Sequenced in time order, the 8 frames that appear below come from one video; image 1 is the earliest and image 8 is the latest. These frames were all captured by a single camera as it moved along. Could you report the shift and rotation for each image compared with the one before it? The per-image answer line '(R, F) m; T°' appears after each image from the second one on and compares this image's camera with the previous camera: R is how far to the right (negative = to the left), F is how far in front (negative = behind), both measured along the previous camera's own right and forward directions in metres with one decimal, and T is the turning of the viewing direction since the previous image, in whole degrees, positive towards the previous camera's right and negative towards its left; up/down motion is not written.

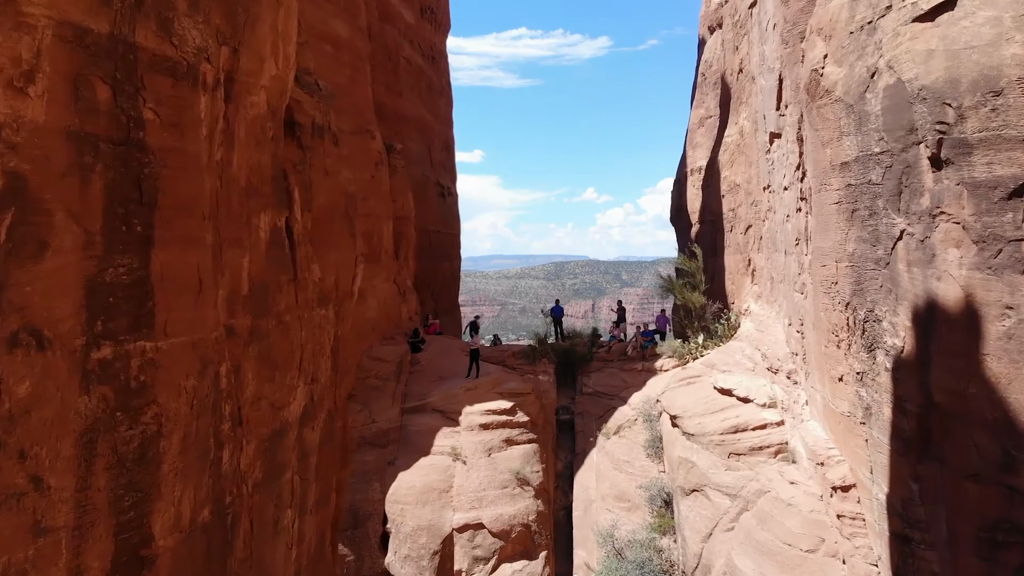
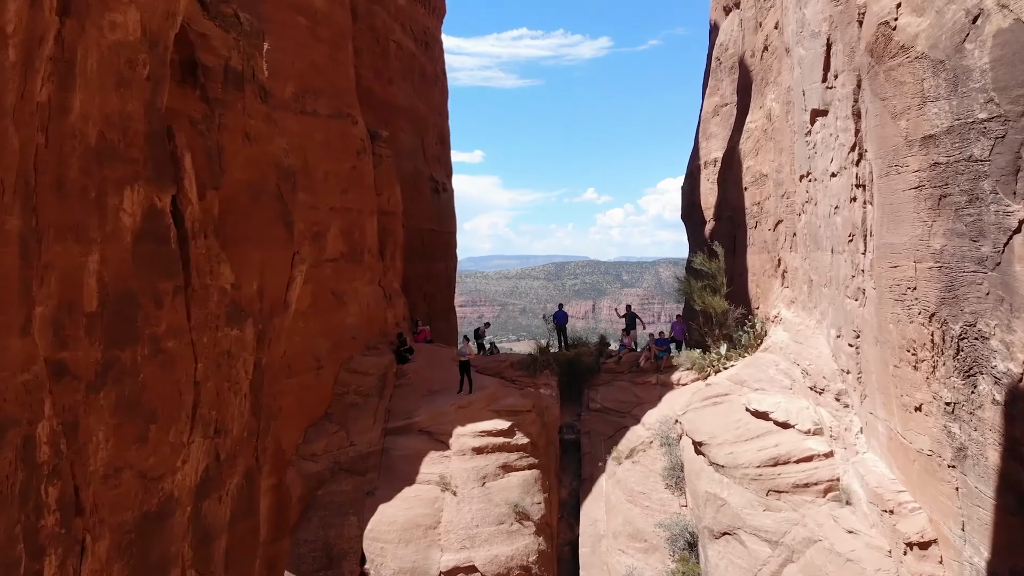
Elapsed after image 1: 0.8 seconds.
(0.0, +1.6) m; 0°
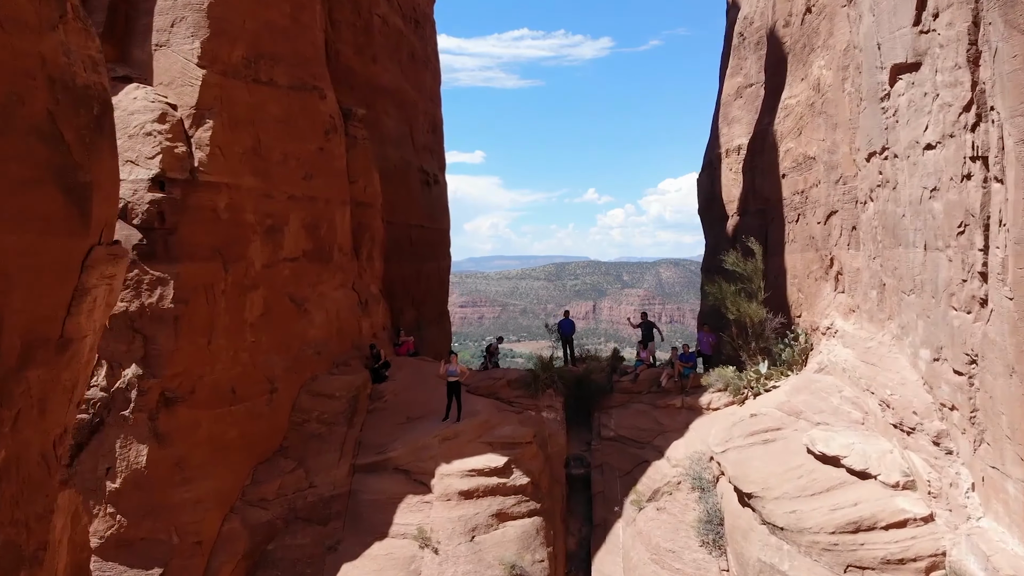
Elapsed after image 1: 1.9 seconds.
(0.0, +2.1) m; 0°
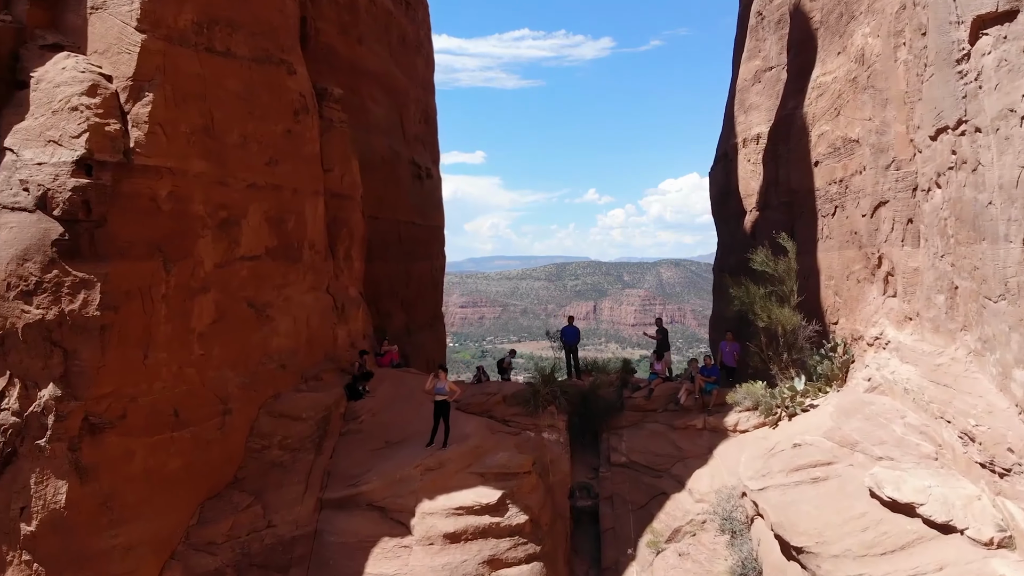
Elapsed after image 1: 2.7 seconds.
(0.0, +1.4) m; 0°
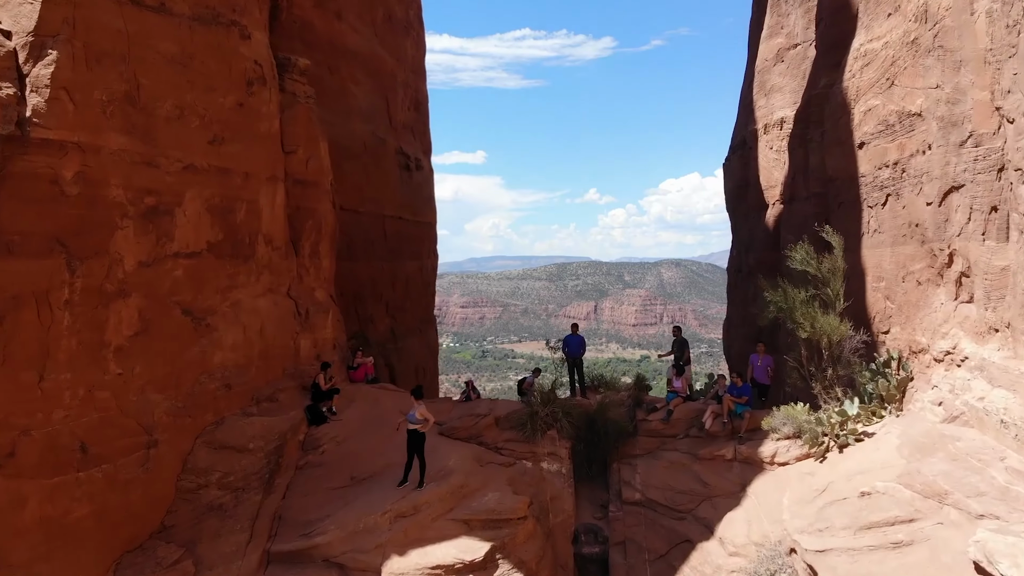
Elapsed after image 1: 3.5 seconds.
(+0.1, +1.5) m; 0°
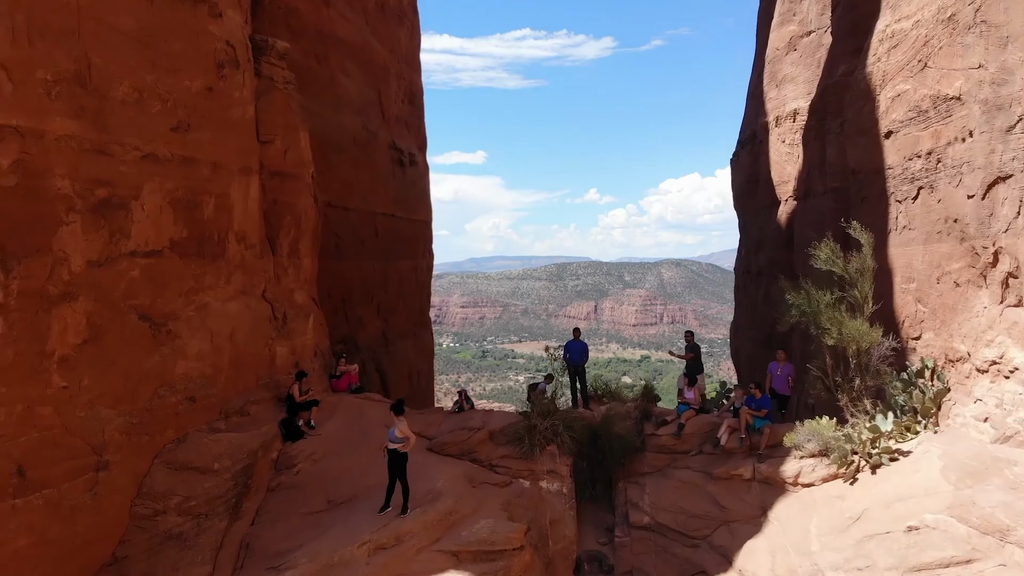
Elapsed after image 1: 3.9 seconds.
(0.0, +0.7) m; 0°
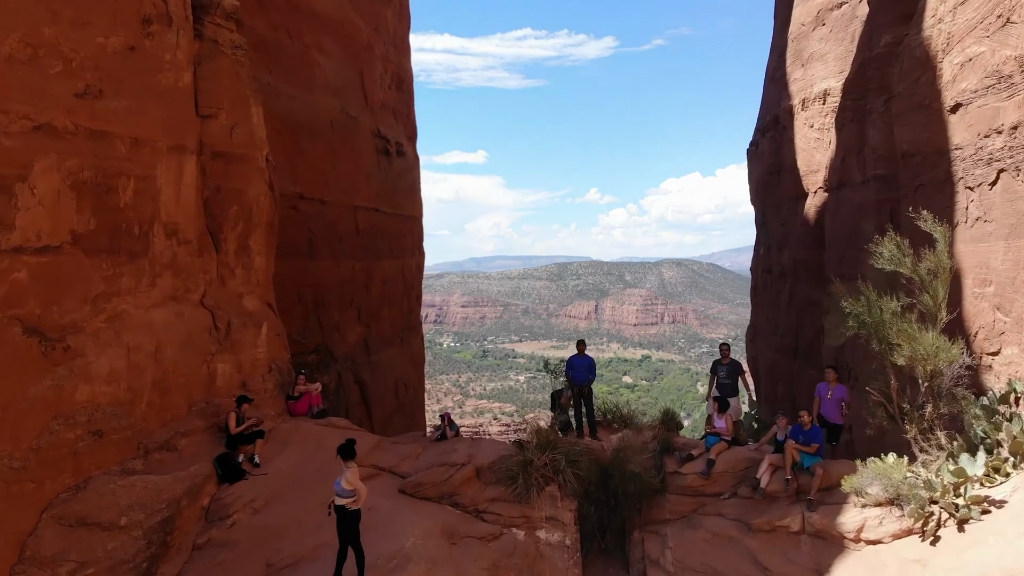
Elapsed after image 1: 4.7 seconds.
(+0.1, +1.3) m; 0°
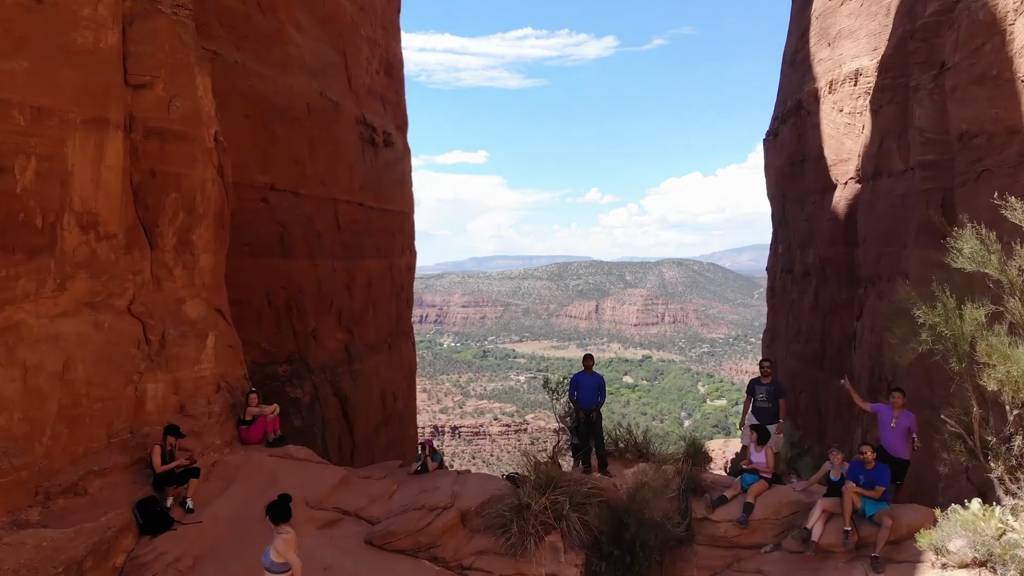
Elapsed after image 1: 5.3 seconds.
(0.0, +1.1) m; 0°
